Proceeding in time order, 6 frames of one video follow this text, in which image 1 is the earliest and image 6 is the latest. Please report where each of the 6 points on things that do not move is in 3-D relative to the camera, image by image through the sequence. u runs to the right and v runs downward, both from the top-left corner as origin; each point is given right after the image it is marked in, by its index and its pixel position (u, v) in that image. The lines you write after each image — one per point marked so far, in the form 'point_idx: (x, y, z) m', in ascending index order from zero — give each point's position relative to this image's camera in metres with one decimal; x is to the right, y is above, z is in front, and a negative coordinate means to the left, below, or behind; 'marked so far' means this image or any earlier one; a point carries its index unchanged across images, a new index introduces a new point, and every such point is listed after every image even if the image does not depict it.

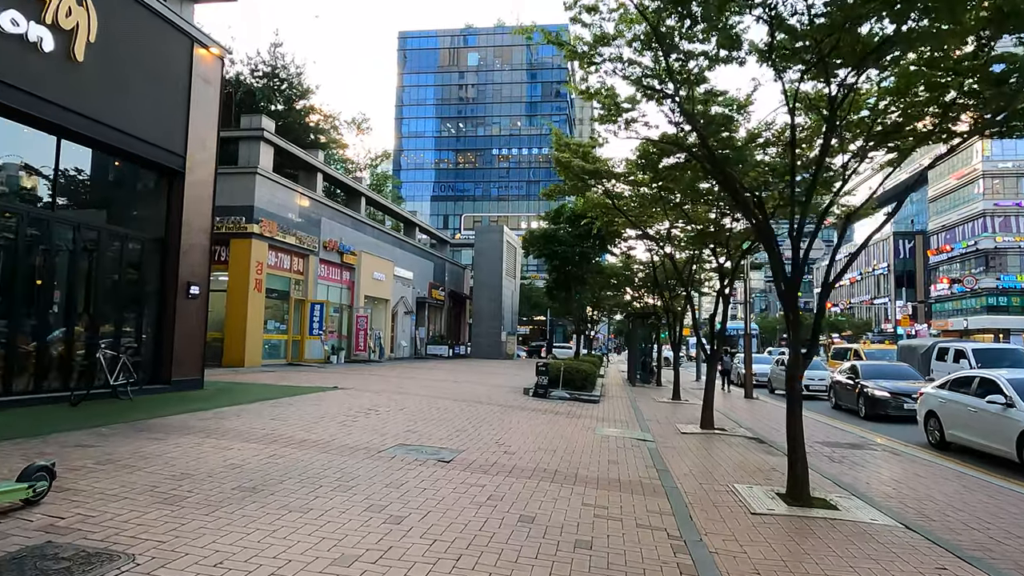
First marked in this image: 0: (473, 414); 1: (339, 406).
0: (-0.7, -2.3, +12.3) m
1: (-3.0, -2.0, +11.7) m
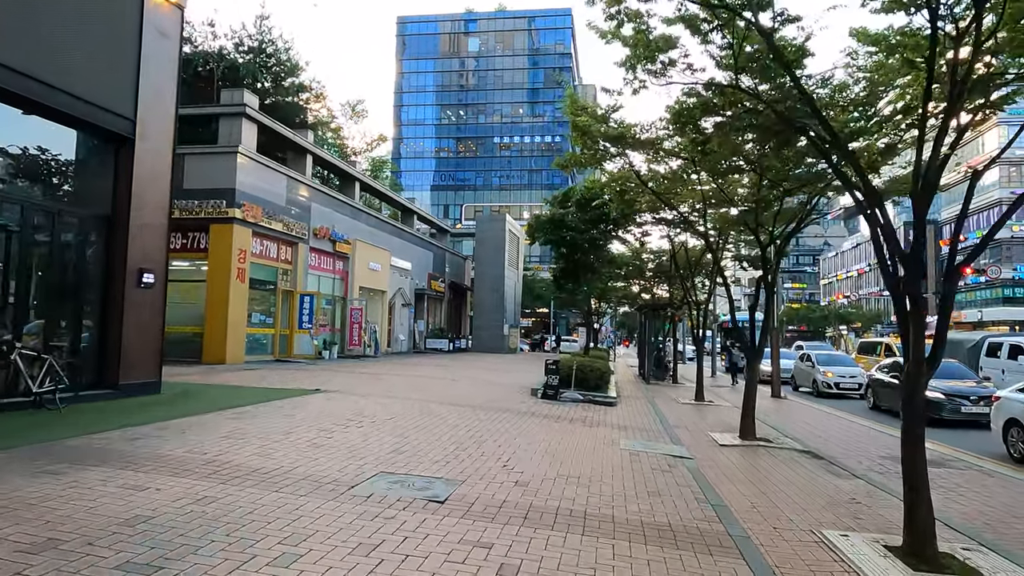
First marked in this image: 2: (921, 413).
0: (-0.6, -2.1, +10.4) m
1: (-2.9, -1.9, +9.9) m
2: (+3.2, -1.0, +5.2) m
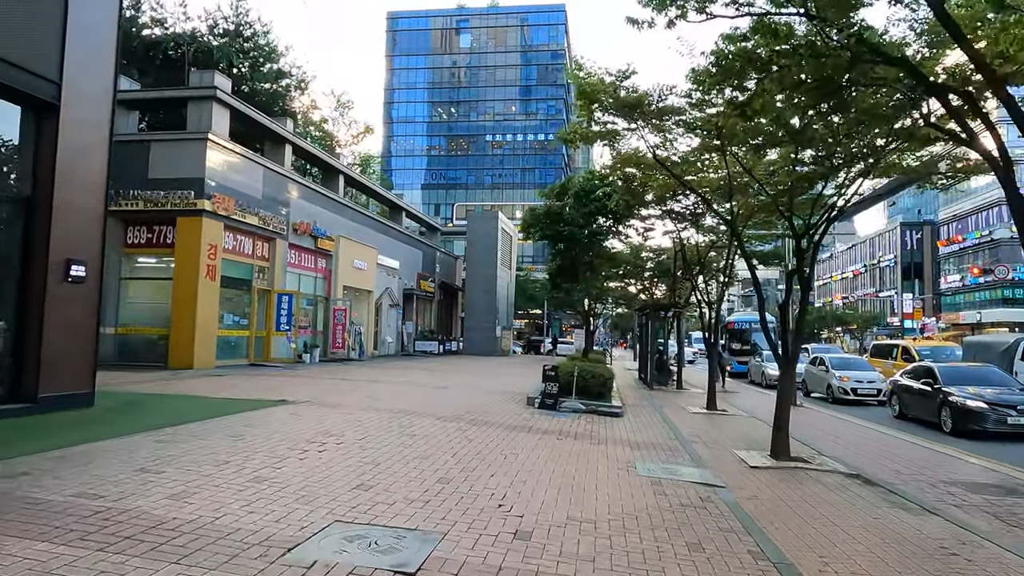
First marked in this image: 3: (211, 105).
0: (-0.6, -2.0, +8.8) m
1: (-3.0, -1.8, +8.2) m
2: (+3.2, -0.9, +3.6) m
3: (-9.0, +5.5, +20.0) m
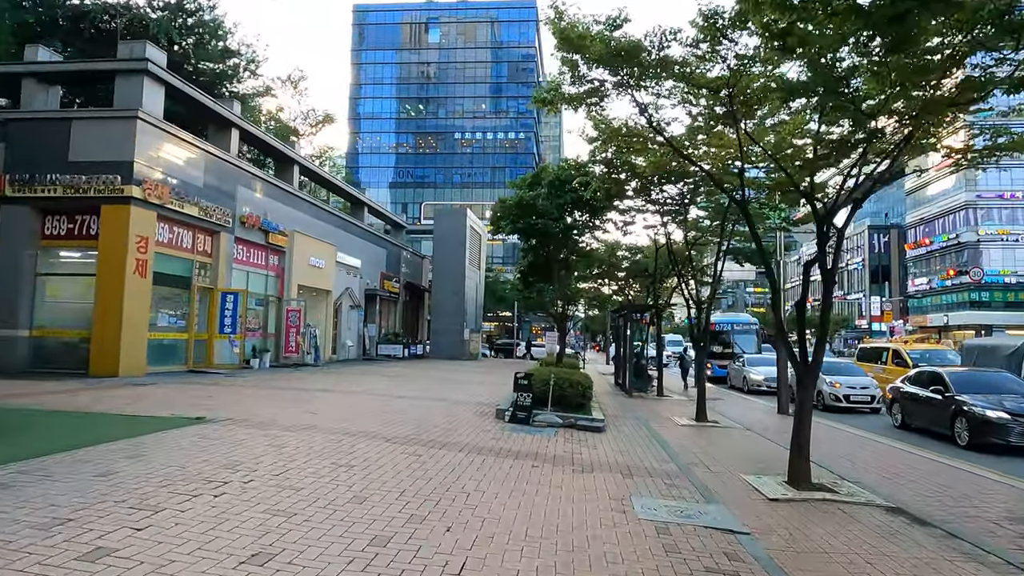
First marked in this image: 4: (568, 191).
0: (-1.0, -1.9, +6.9) m
1: (-3.3, -1.7, +6.3) m
2: (+3.0, -0.8, +2.0) m
3: (-9.9, +5.5, +17.8) m
4: (+1.6, +2.8, +19.2) m
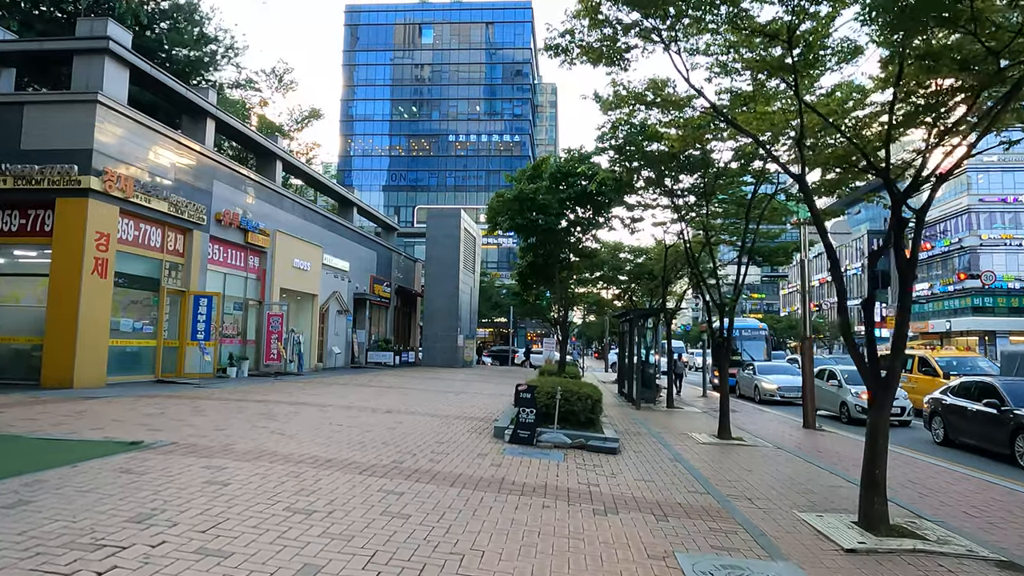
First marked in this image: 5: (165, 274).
0: (-1.0, -1.9, +5.3) m
1: (-3.2, -1.6, +4.6) m
2: (+3.1, -0.7, +0.4) m
3: (-9.9, +5.5, +16.1) m
4: (+1.6, +2.7, +17.7) m
5: (-9.8, +0.4, +18.9) m
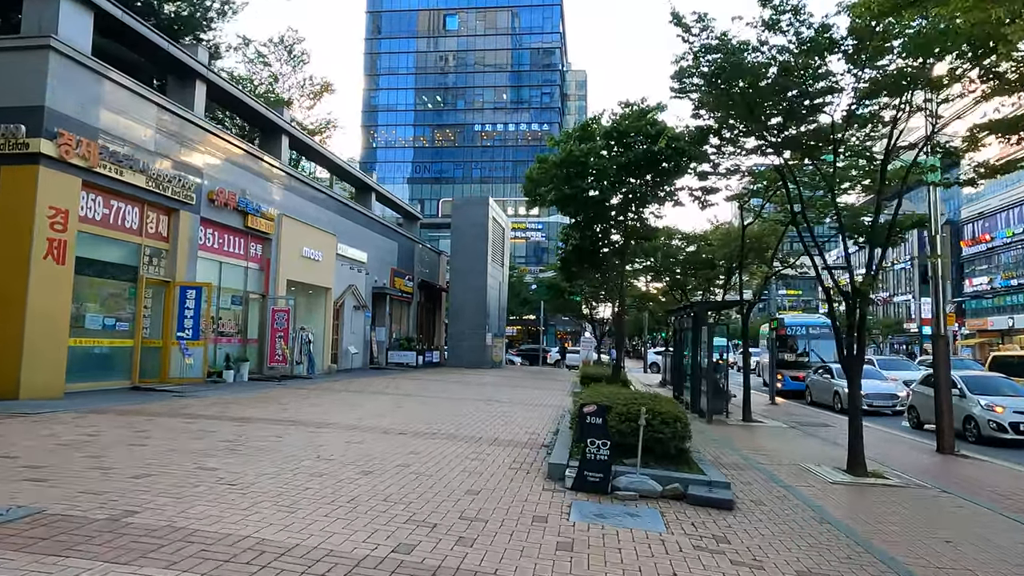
0: (-0.5, -1.6, +2.1) m
1: (-2.8, -1.4, +1.5) m
2: (+3.5, -0.5, -3.0) m
3: (-9.0, +5.7, +13.3) m
4: (+2.5, +3.0, +14.4) m
5: (-8.8, +0.7, +16.0) m
